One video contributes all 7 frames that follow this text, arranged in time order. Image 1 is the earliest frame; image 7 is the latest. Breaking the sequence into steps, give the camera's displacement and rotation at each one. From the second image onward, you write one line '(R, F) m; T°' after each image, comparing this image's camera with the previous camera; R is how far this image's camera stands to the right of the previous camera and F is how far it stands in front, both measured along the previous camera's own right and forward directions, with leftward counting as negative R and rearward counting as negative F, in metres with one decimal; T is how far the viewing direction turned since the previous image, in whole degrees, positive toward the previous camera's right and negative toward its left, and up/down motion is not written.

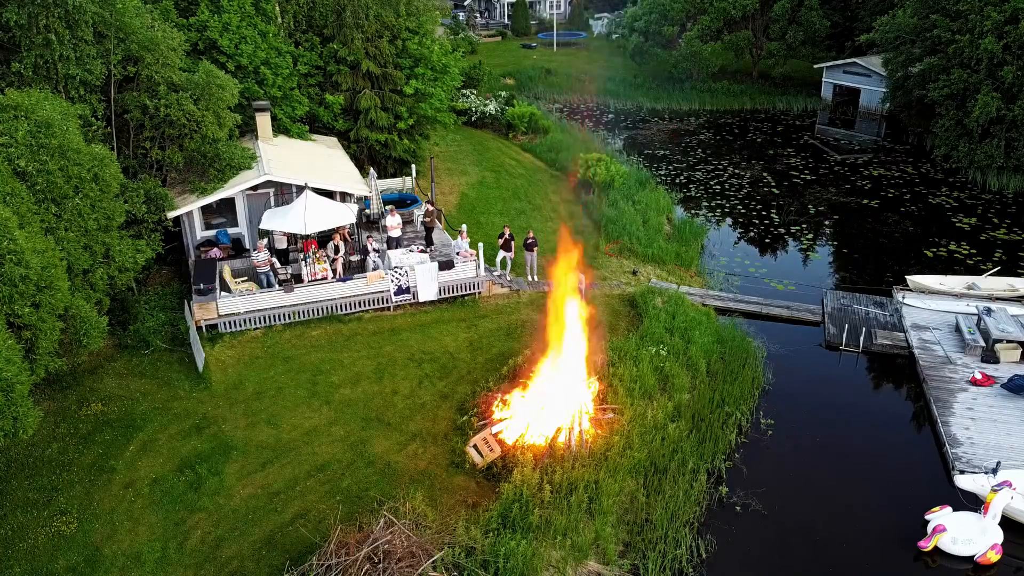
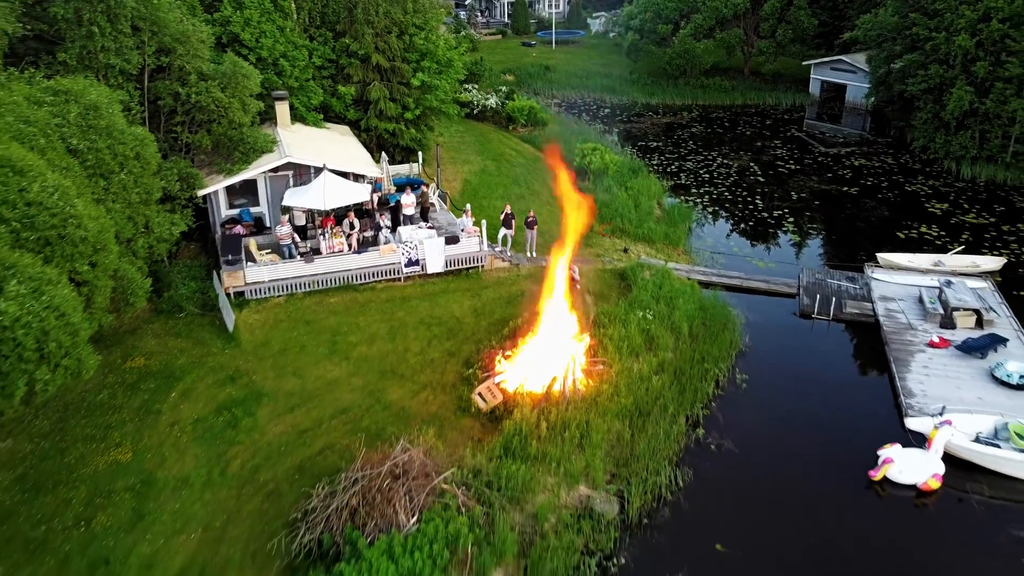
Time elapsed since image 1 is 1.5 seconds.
(0.0, -1.4) m; 0°
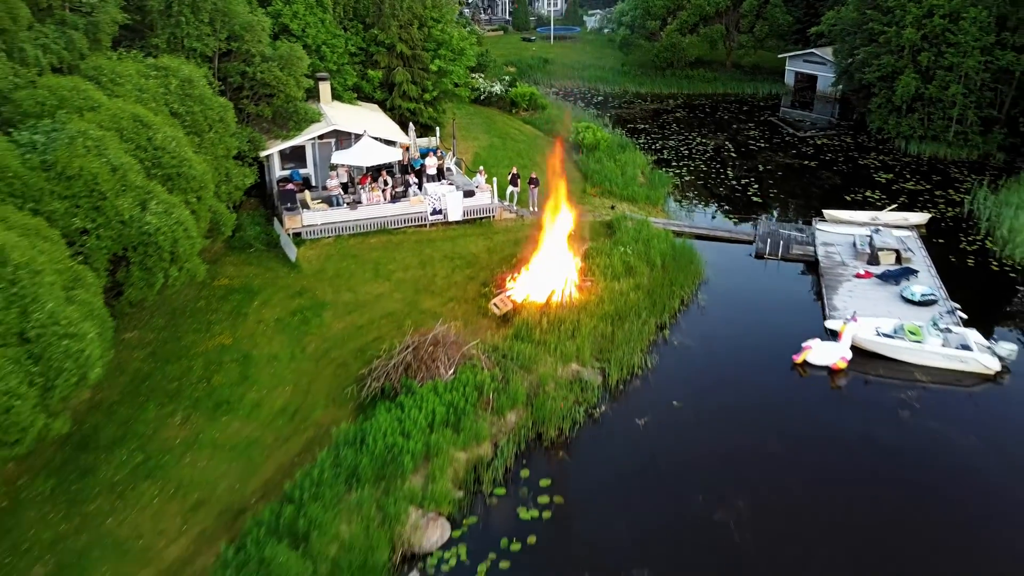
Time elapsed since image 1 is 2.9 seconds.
(-0.2, -3.7) m; 0°
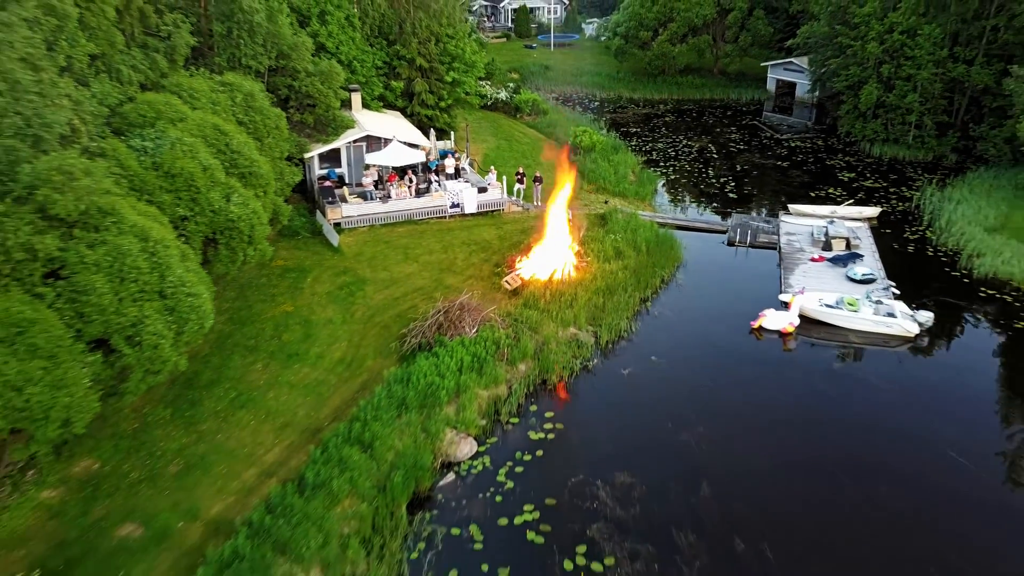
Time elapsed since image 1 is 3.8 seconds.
(-0.2, -3.5) m; 0°
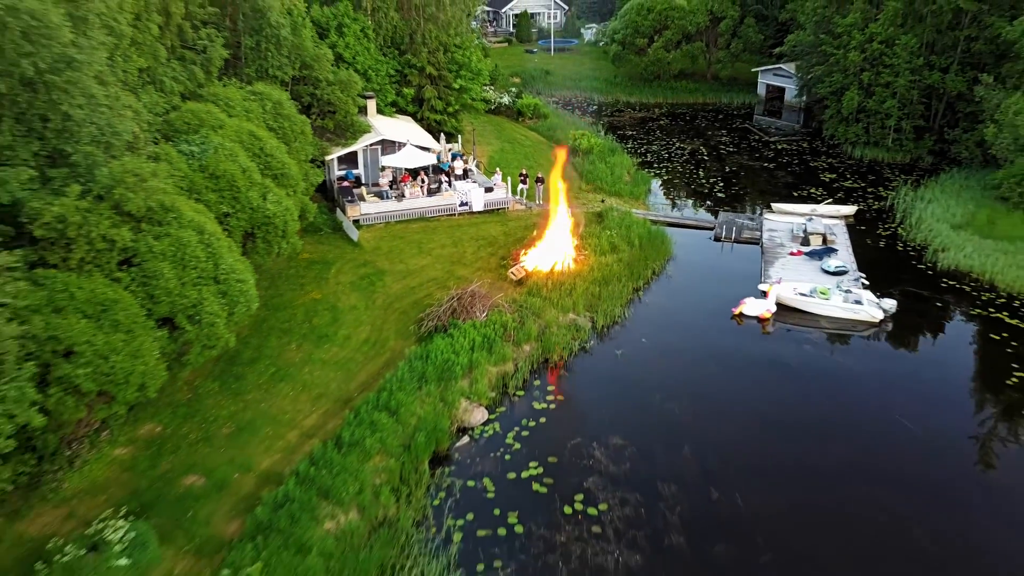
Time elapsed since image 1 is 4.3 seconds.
(-0.1, -2.1) m; 0°
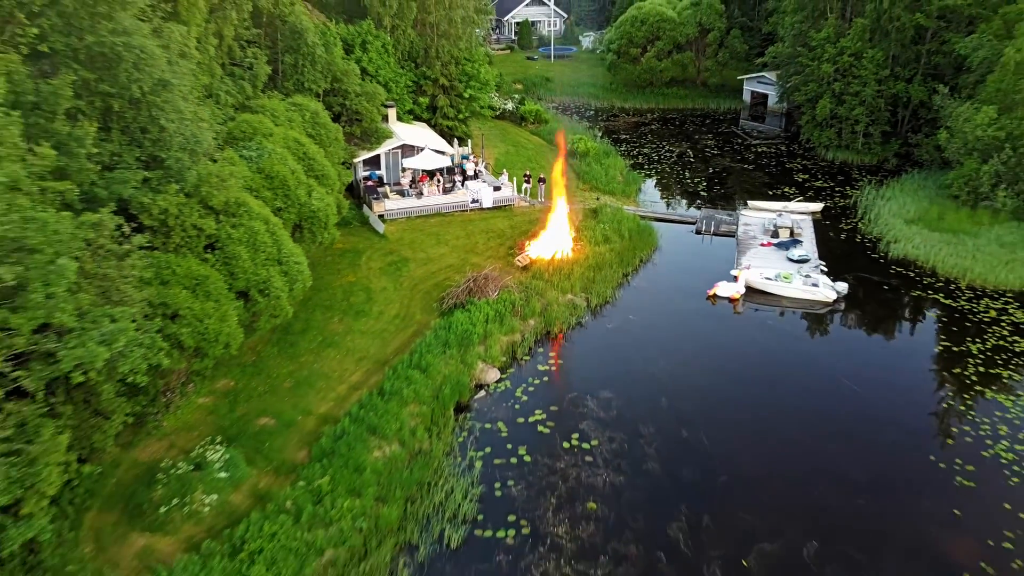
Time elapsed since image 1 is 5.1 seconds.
(-0.2, -3.5) m; 0°
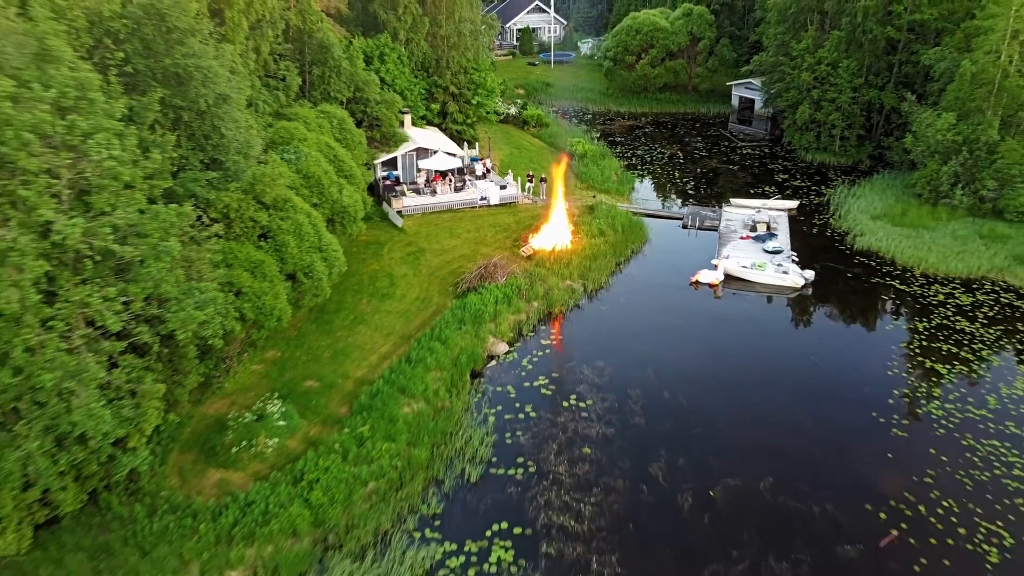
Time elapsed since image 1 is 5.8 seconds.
(-0.2, -3.2) m; 0°
